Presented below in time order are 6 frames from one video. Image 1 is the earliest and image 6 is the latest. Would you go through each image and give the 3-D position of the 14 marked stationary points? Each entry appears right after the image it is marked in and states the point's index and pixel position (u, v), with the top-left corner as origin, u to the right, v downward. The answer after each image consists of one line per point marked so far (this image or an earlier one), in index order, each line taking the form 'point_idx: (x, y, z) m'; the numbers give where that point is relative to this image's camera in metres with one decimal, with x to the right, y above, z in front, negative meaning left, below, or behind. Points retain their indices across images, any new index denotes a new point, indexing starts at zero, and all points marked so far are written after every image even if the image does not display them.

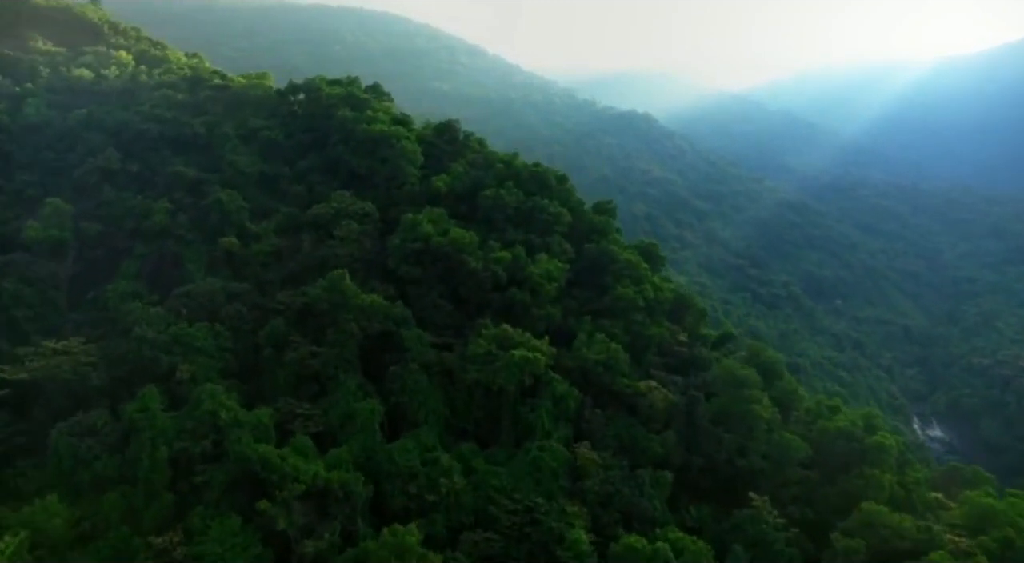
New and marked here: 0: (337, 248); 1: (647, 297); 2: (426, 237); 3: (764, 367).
0: (-7.8, +1.5, +19.0) m
1: (+6.1, -0.7, +19.0) m
2: (-3.8, +1.9, +18.5) m
3: (+11.9, -4.0, +20.1) m
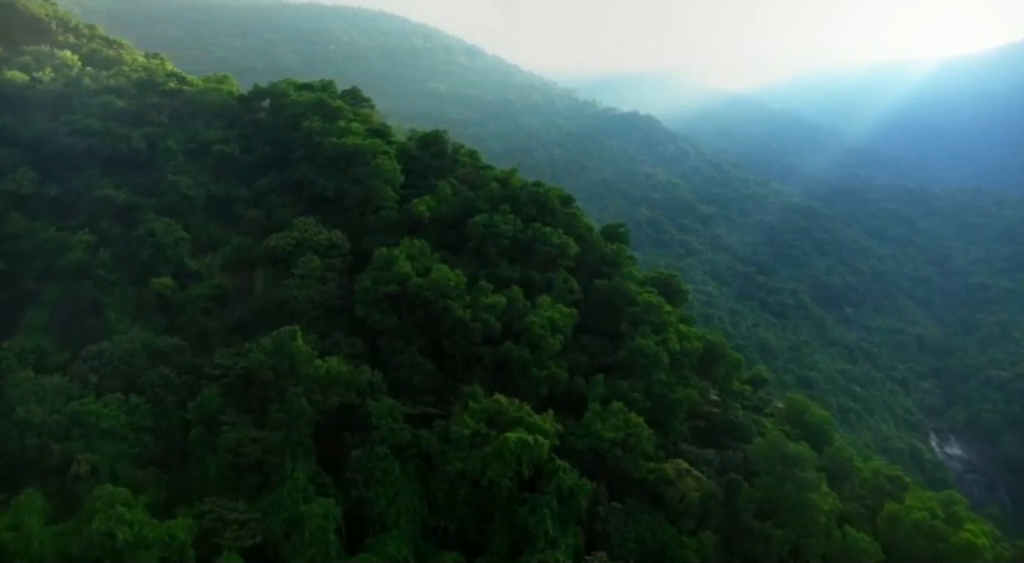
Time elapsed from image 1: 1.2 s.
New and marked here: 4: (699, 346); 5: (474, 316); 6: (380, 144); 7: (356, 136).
0: (-8.0, -0.3, +15.6) m
1: (+5.9, -2.5, +15.7) m
2: (-4.0, +0.1, +15.2) m
3: (+11.7, -5.8, +16.8) m
4: (+7.2, -2.5, +16.2) m
5: (-1.3, -1.2, +14.7) m
6: (-6.1, +6.4, +19.6) m
7: (-7.1, +6.6, +19.3) m
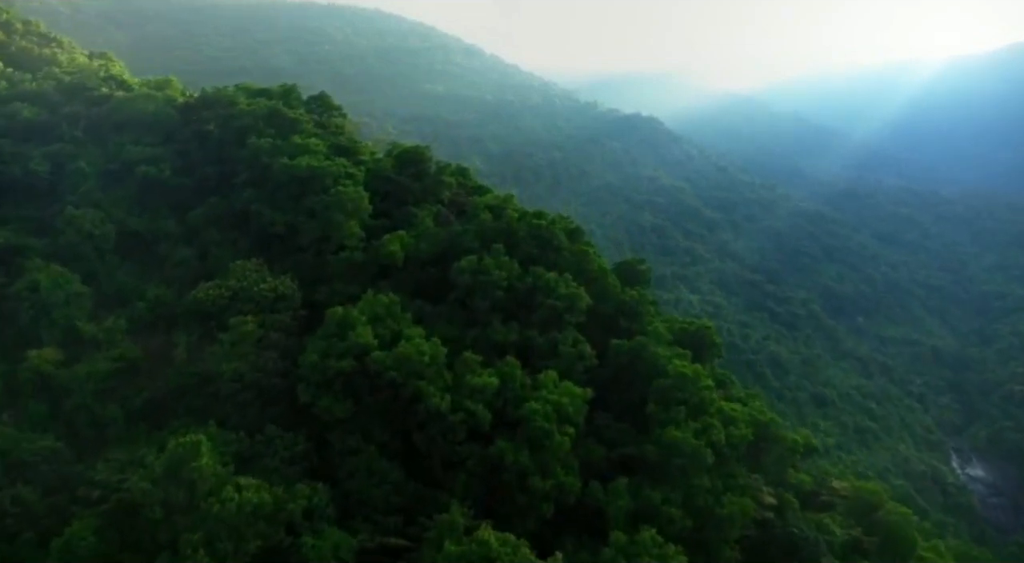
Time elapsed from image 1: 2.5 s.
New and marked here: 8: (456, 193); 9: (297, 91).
0: (-8.1, -2.3, +11.9) m
1: (+5.7, -4.5, +12.0) m
2: (-4.1, -1.9, +11.5) m
3: (+11.6, -7.8, +13.1) m
4: (+7.0, -4.5, +12.5) m
5: (-1.5, -3.2, +11.0) m
6: (-6.3, +4.4, +15.9) m
7: (-7.3, +4.7, +15.6) m
8: (-2.4, +3.8, +17.9) m
9: (-10.1, +8.9, +19.8) m
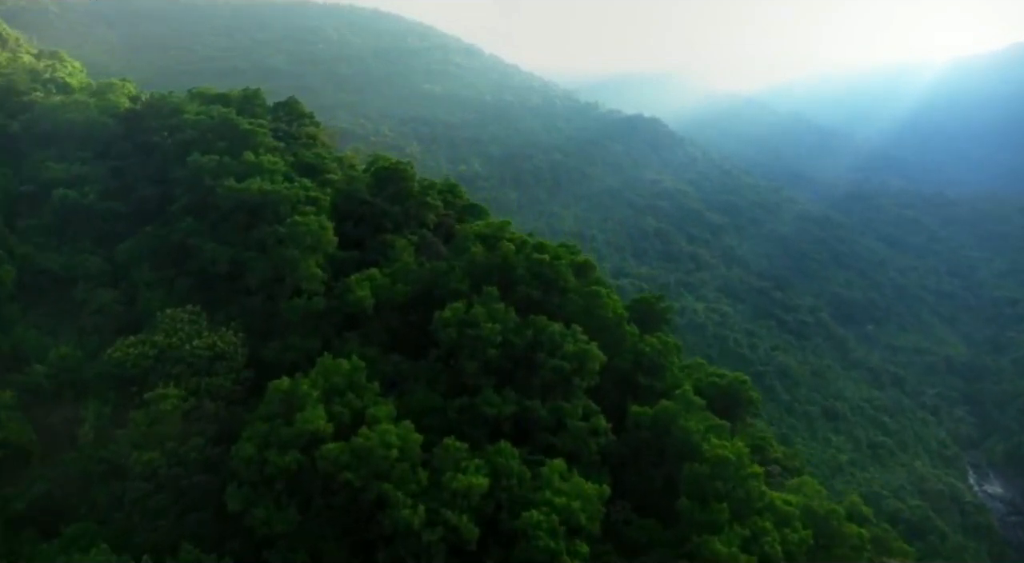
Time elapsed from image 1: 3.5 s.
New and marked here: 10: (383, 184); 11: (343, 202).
0: (-8.3, -3.7, +9.2) m
1: (+5.6, -5.9, +9.3) m
2: (-4.2, -3.3, +8.8) m
3: (+11.4, -9.2, +10.4) m
4: (+6.9, -5.9, +9.8) m
5: (-1.6, -4.6, +8.4) m
6: (-6.4, +3.0, +13.2) m
7: (-7.4, +3.2, +13.0) m
8: (-2.5, +2.4, +15.2) m
9: (-10.2, +7.5, +17.1) m
10: (-4.6, +3.4, +14.9) m
11: (-5.8, +2.7, +14.5) m
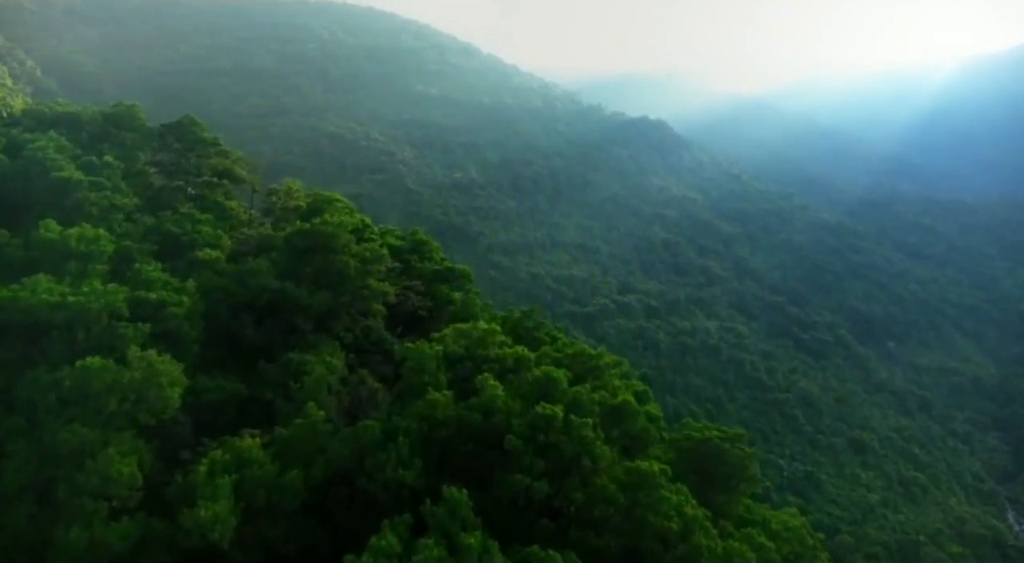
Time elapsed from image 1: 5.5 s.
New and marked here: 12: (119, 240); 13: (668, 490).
0: (-8.5, -6.7, +3.7) m
1: (+5.4, -8.8, +3.8) m
2: (-4.5, -6.2, +3.3) m
3: (+11.2, -12.1, +4.9) m
4: (+6.6, -8.8, +4.3) m
5: (-1.8, -7.6, +2.9) m
6: (-6.6, 0.0, +7.7) m
7: (-7.6, +0.3, +7.4) m
8: (-2.7, -0.6, +9.7) m
9: (-10.5, +4.6, +11.6) m
10: (-4.8, +0.5, +9.4) m
11: (-6.0, -0.2, +9.0) m
12: (-7.5, +0.6, +8.1) m
13: (+2.9, -3.5, +7.3) m
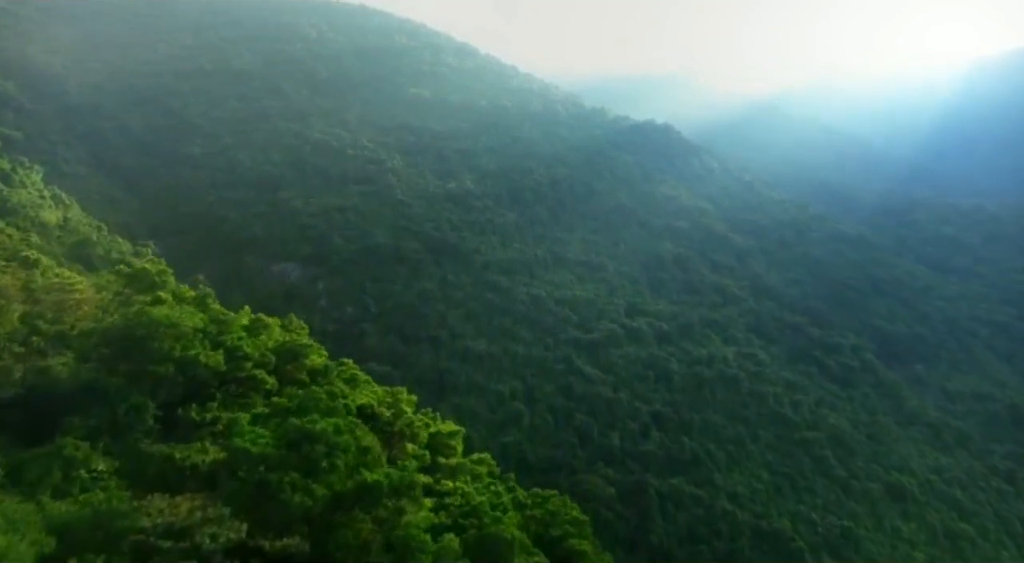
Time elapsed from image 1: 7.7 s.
0: (-8.7, -10.2, -2.8) m
1: (+5.1, -12.4, -2.7) m
2: (-4.7, -9.8, -3.2) m
3: (+11.0, -15.7, -1.6) m
4: (+6.4, -12.3, -2.2) m
5: (-2.1, -11.1, -3.7) m
6: (-6.9, -3.5, +1.2) m
7: (-7.9, -3.2, +0.9) m
8: (-3.0, -4.1, +3.2) m
9: (-10.7, +1.0, +5.1) m
10: (-5.1, -3.1, +2.9) m
11: (-6.3, -3.8, +2.5) m
12: (-7.7, -3.0, +1.6) m
13: (+2.6, -7.0, +0.8) m
